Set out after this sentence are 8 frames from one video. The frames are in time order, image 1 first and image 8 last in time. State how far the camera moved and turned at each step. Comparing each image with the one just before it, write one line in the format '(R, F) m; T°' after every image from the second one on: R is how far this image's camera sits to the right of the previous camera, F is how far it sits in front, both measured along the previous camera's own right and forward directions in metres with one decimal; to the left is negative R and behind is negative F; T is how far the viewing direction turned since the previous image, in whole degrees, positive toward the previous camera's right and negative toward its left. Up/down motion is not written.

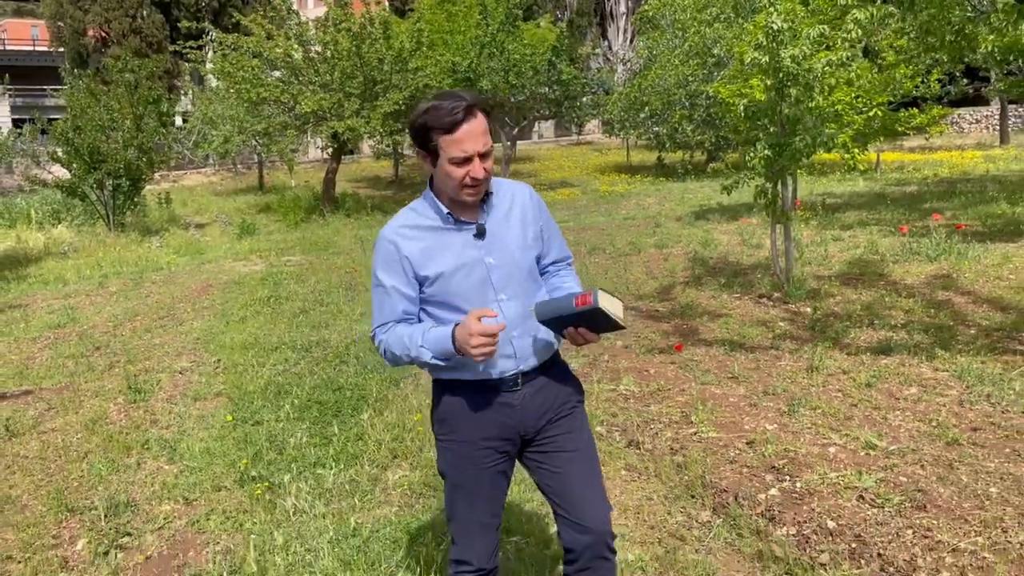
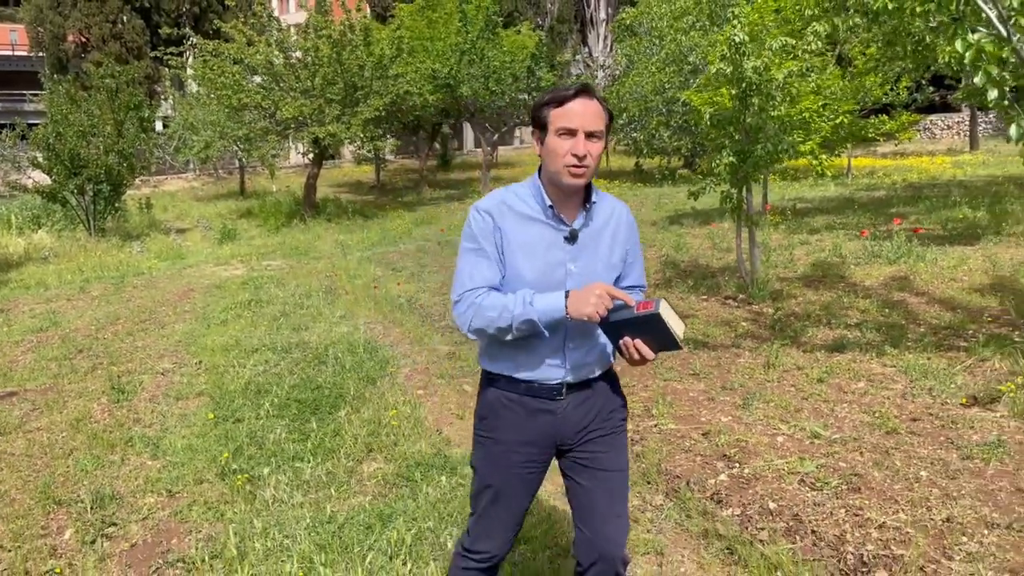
(+0.1, -0.2) m; +1°
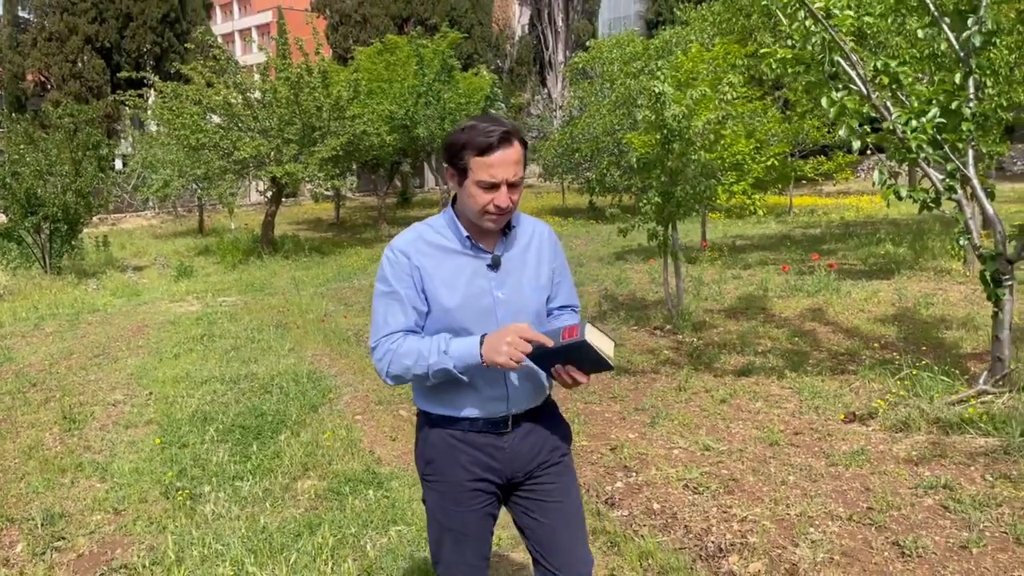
(+0.2, -0.4) m; +2°
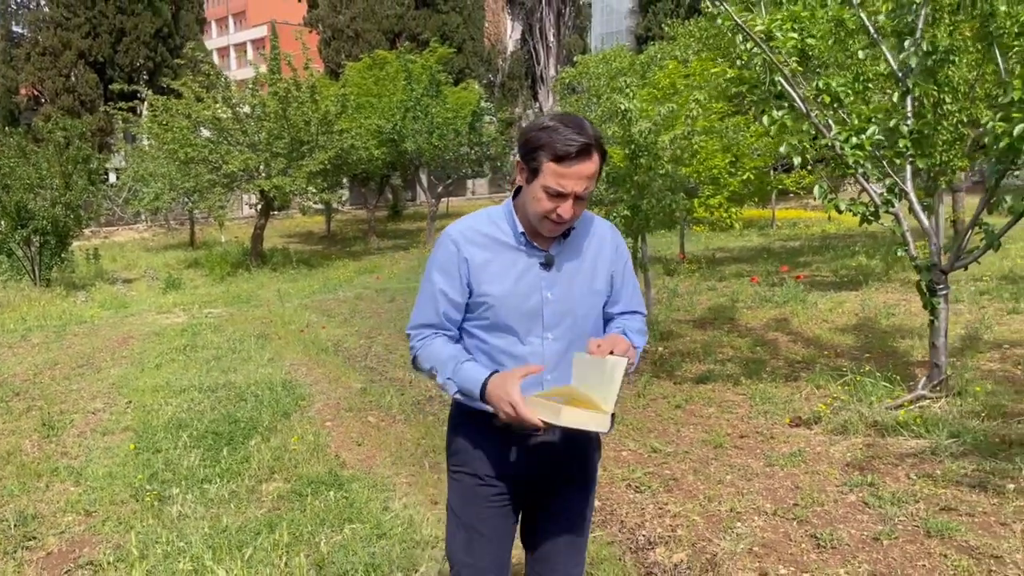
(+0.2, -0.2) m; 0°
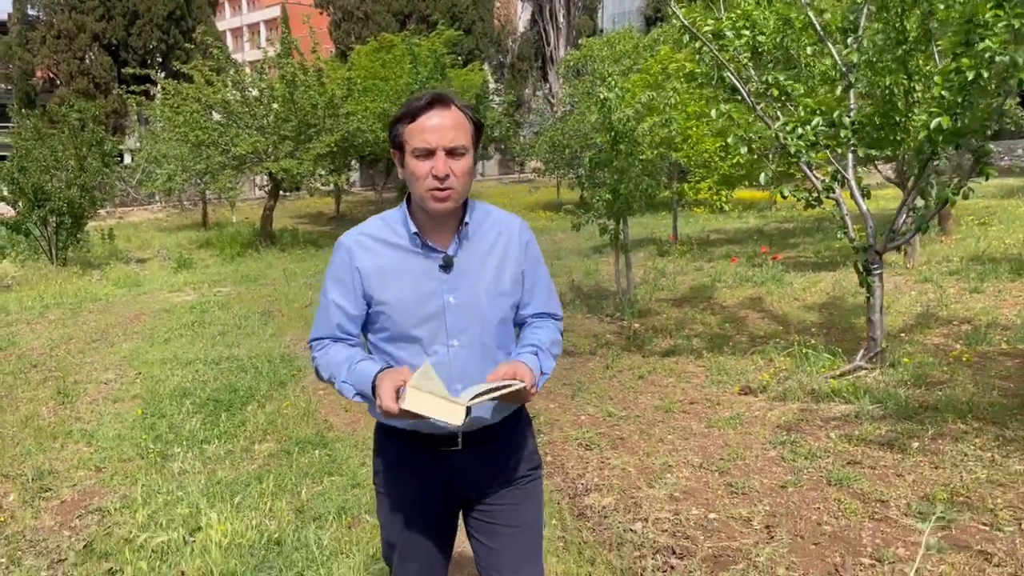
(+0.3, -0.4) m; -1°
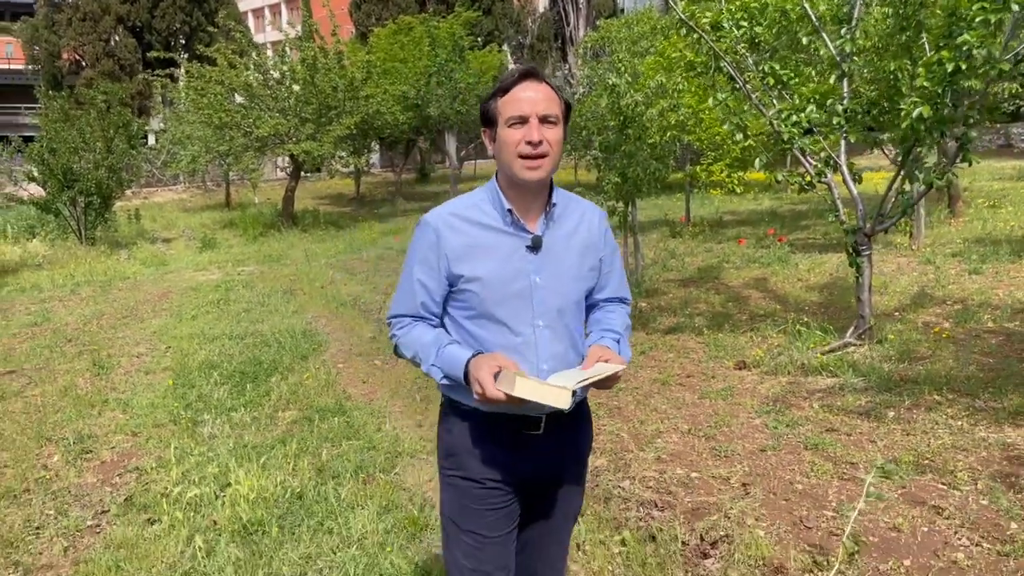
(+0.1, -0.3) m; -1°
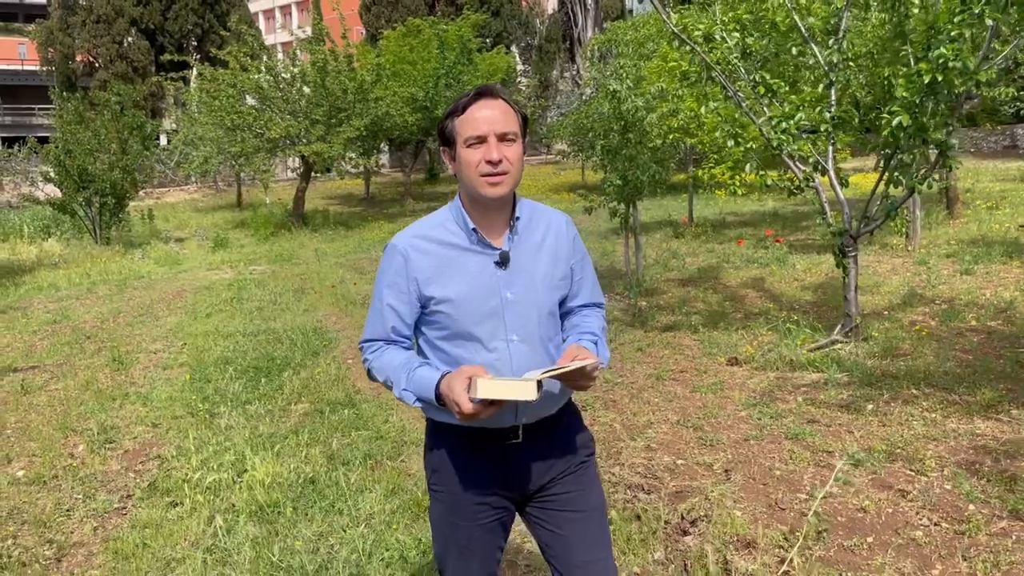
(+0.1, -0.3) m; -1°
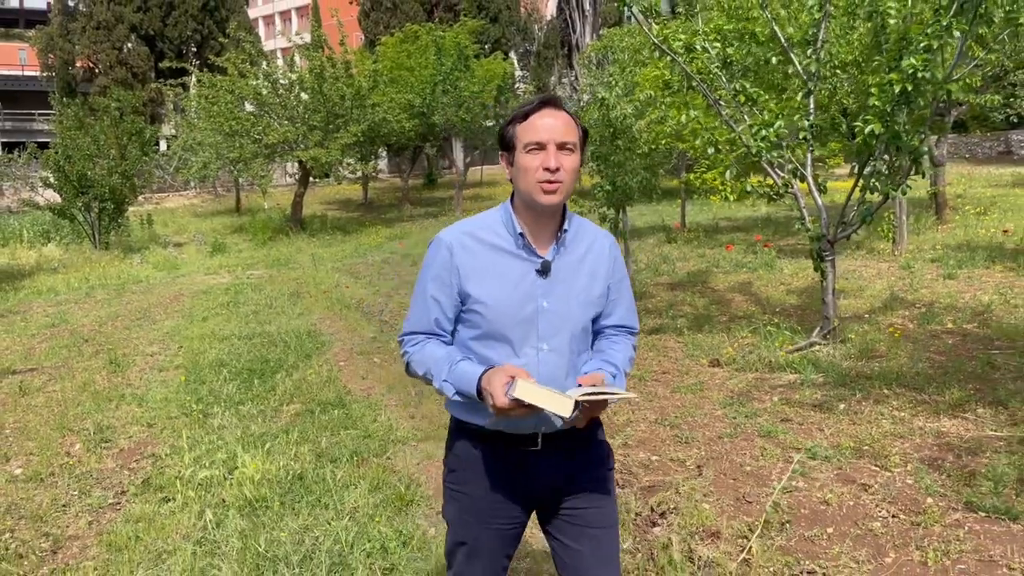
(+0.1, -0.1) m; 0°
